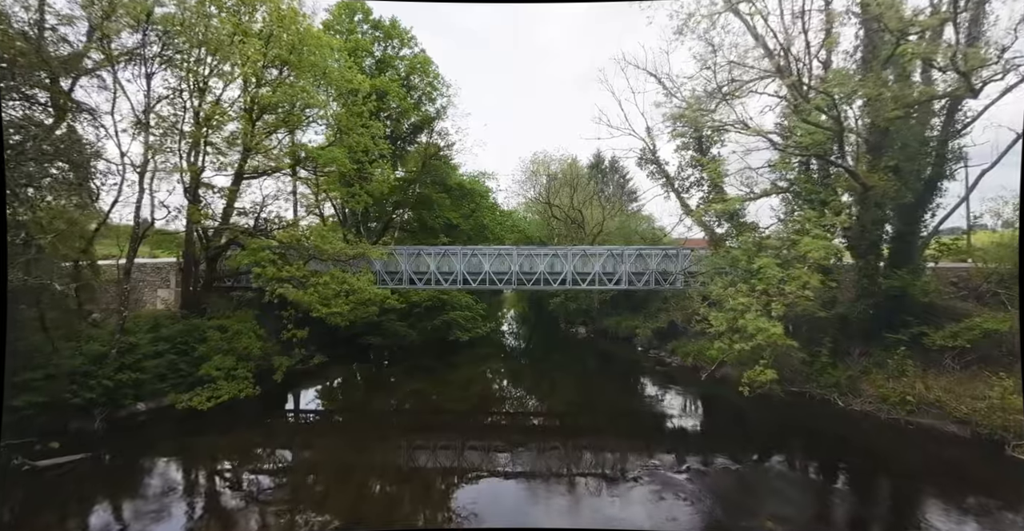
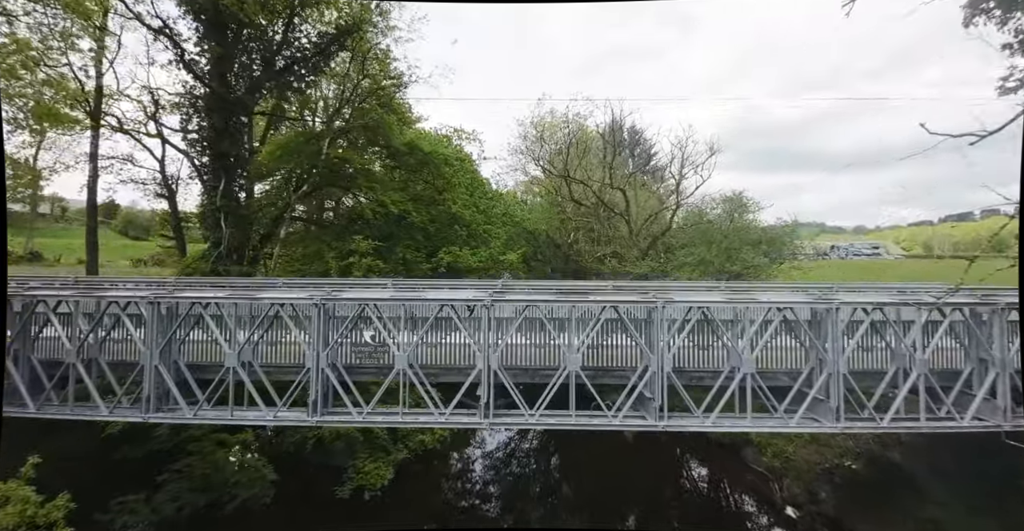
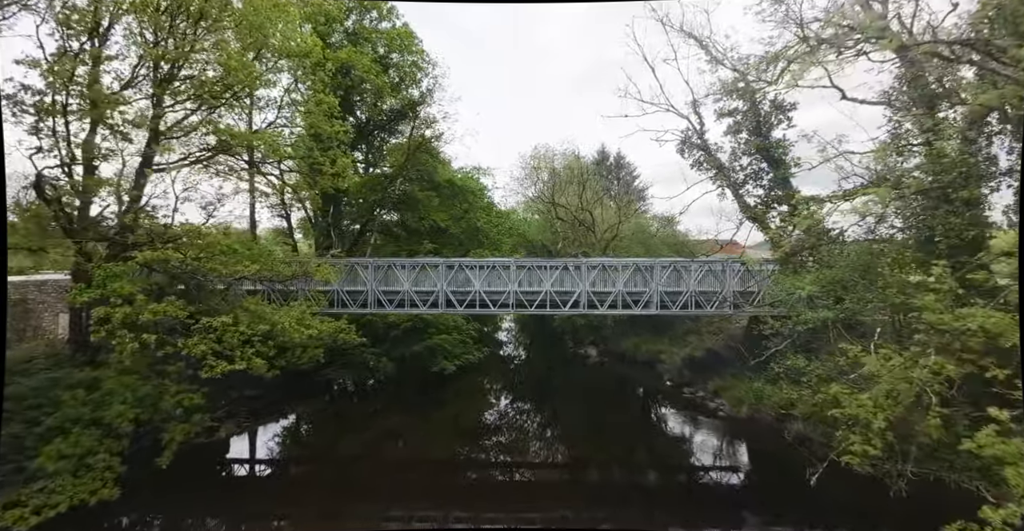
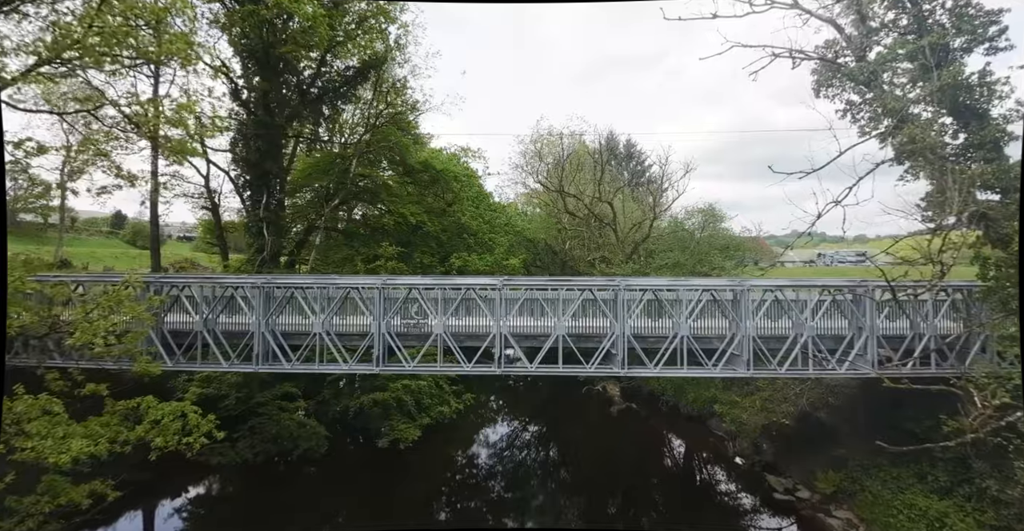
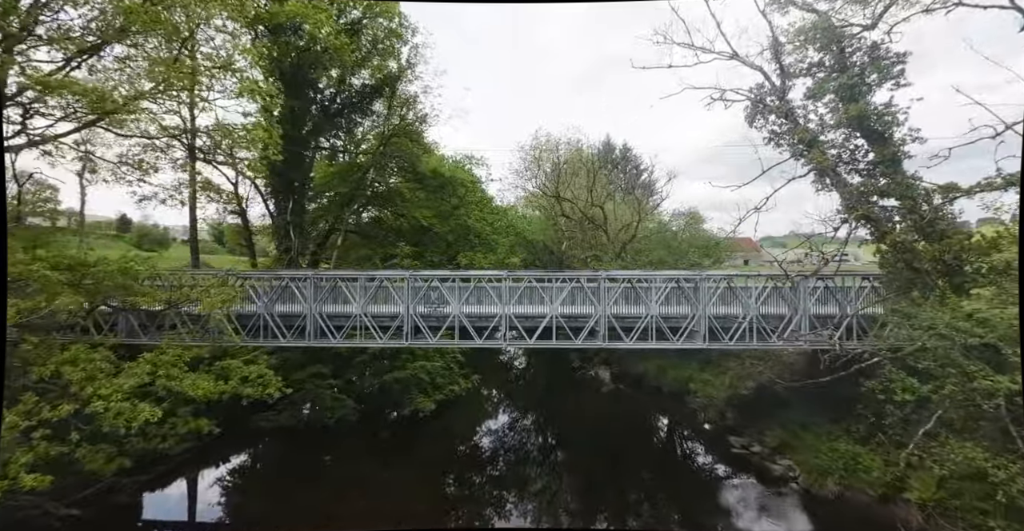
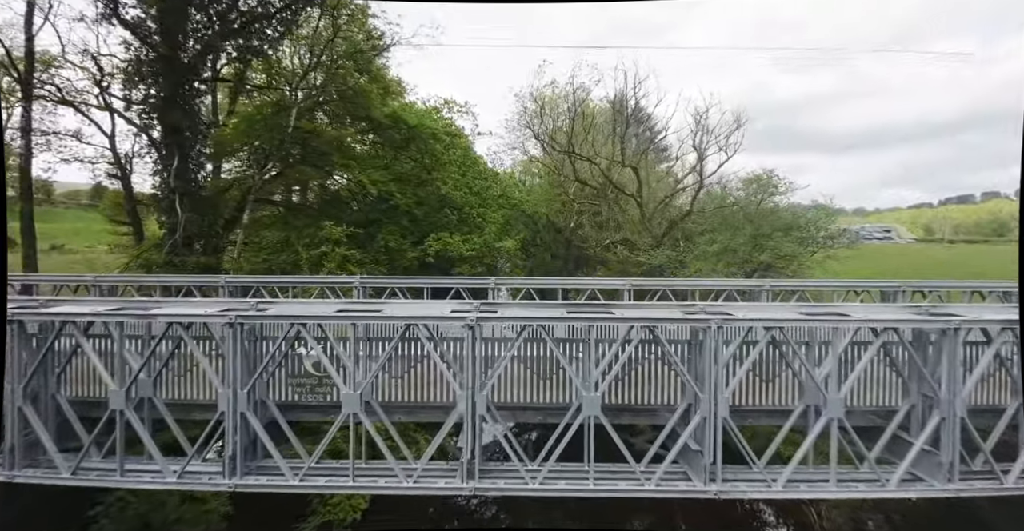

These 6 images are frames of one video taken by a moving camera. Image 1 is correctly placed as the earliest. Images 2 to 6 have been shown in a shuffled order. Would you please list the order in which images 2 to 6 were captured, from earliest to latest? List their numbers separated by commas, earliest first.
3, 5, 4, 2, 6
